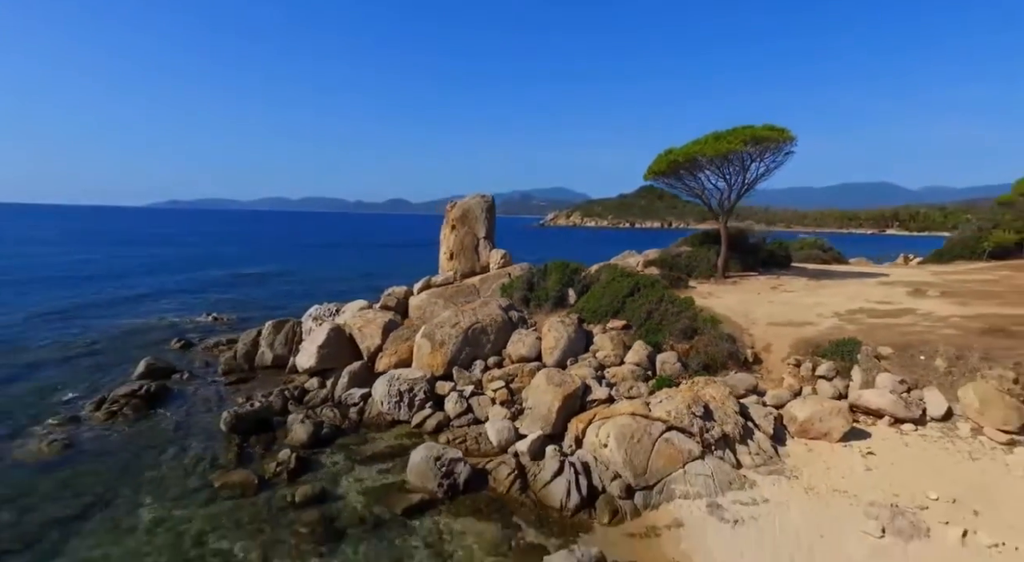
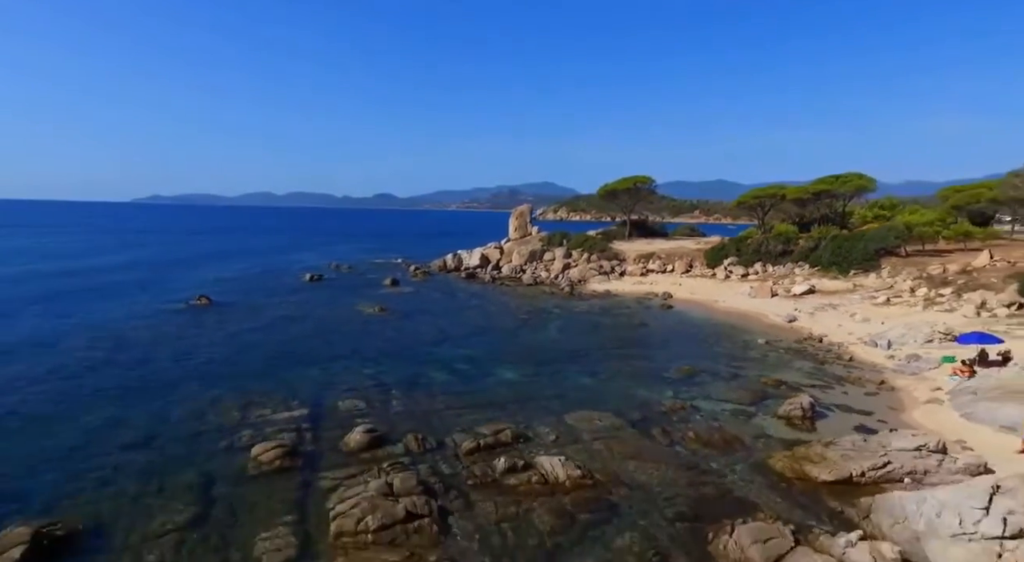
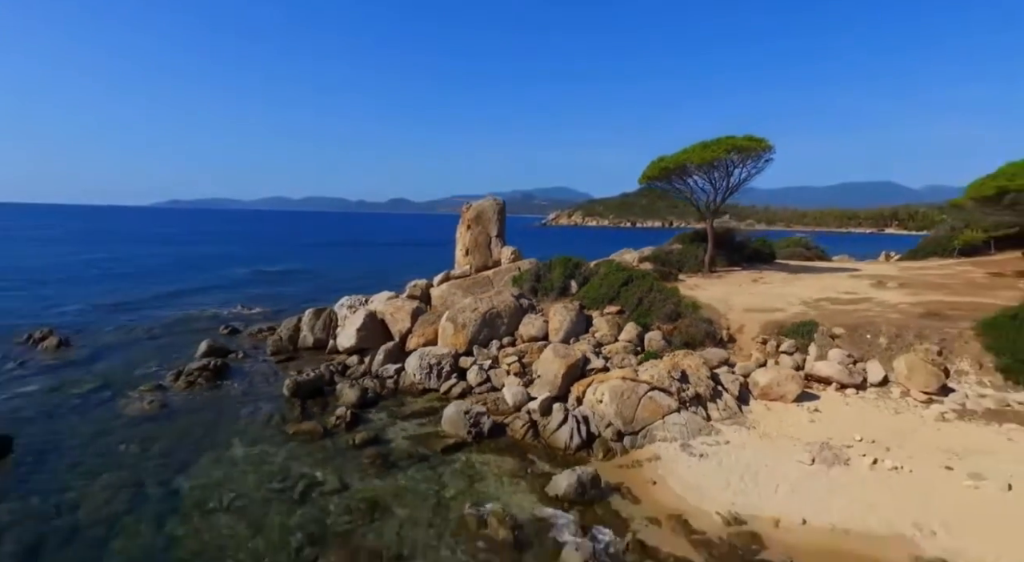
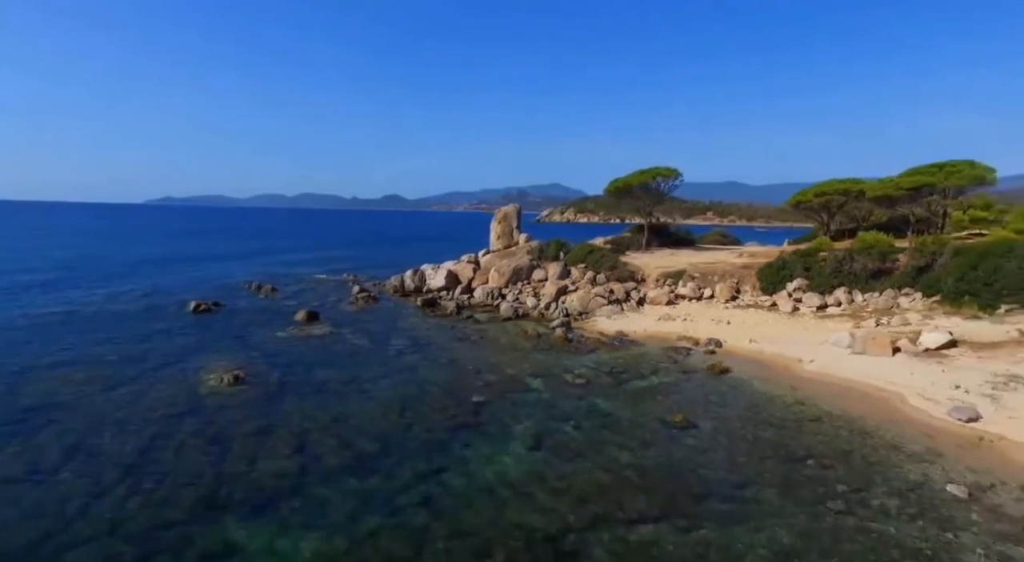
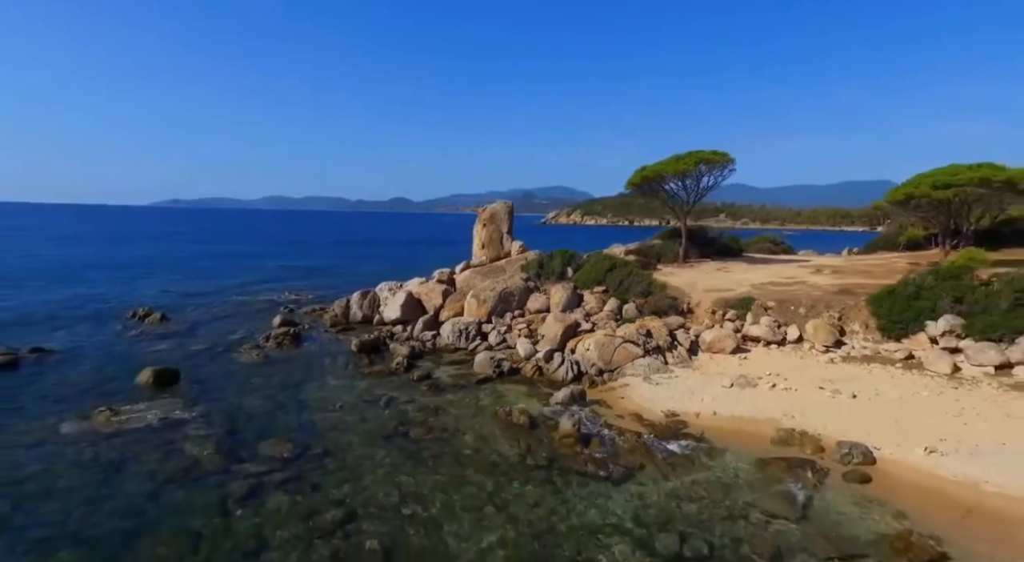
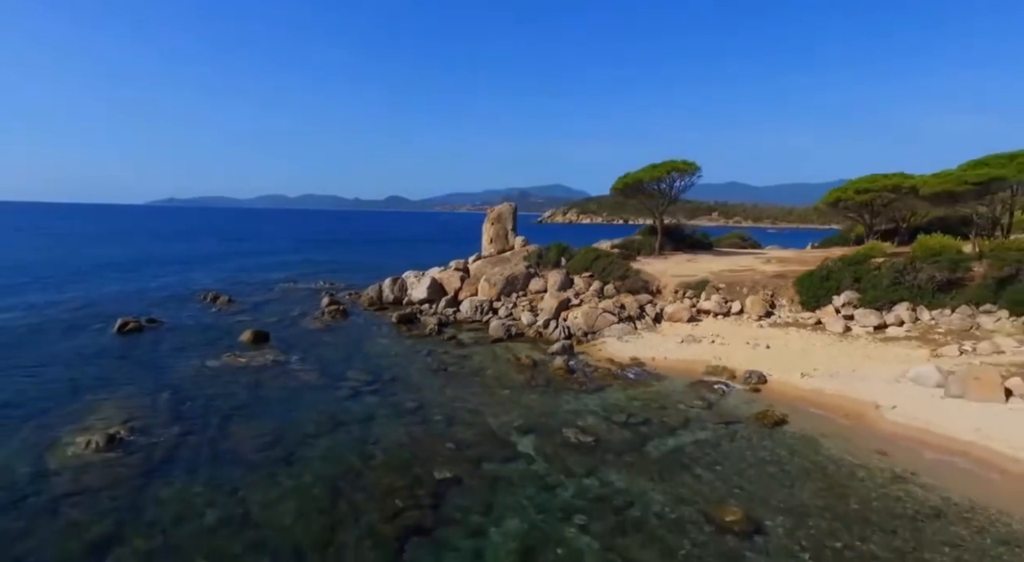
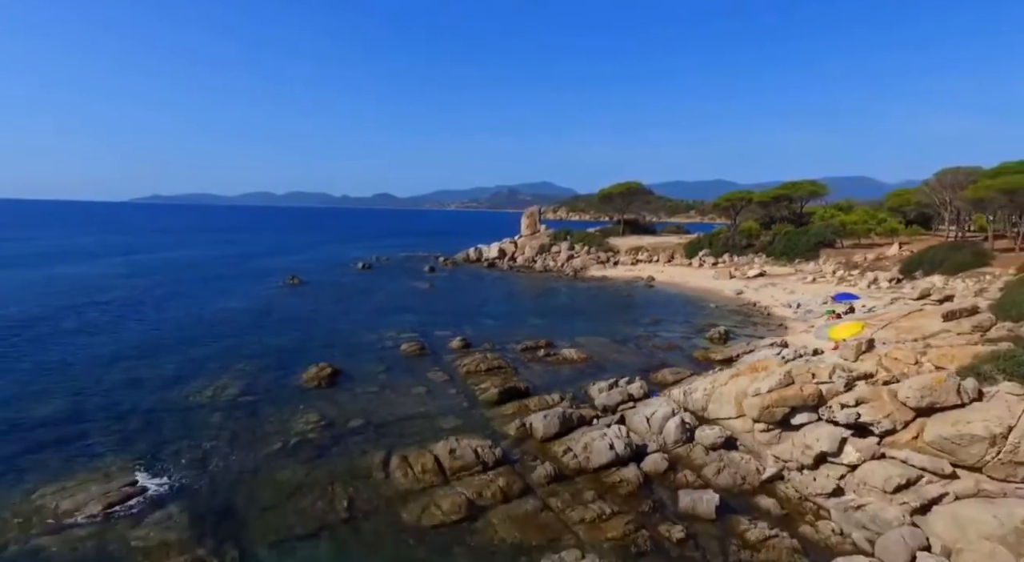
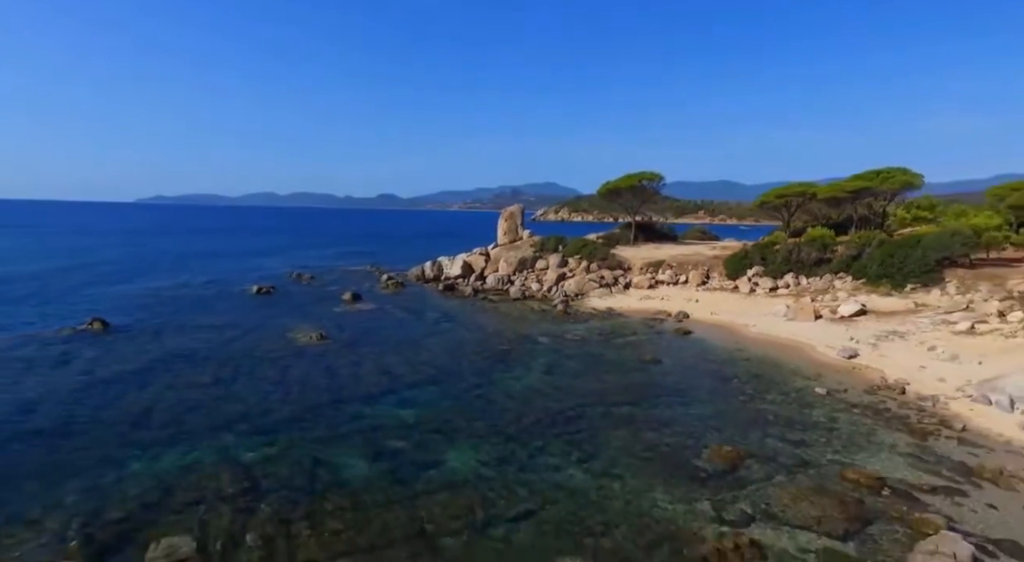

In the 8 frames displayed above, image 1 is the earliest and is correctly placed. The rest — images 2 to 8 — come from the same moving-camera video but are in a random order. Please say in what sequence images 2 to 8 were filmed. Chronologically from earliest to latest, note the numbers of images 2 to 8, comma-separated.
3, 5, 6, 4, 8, 2, 7
